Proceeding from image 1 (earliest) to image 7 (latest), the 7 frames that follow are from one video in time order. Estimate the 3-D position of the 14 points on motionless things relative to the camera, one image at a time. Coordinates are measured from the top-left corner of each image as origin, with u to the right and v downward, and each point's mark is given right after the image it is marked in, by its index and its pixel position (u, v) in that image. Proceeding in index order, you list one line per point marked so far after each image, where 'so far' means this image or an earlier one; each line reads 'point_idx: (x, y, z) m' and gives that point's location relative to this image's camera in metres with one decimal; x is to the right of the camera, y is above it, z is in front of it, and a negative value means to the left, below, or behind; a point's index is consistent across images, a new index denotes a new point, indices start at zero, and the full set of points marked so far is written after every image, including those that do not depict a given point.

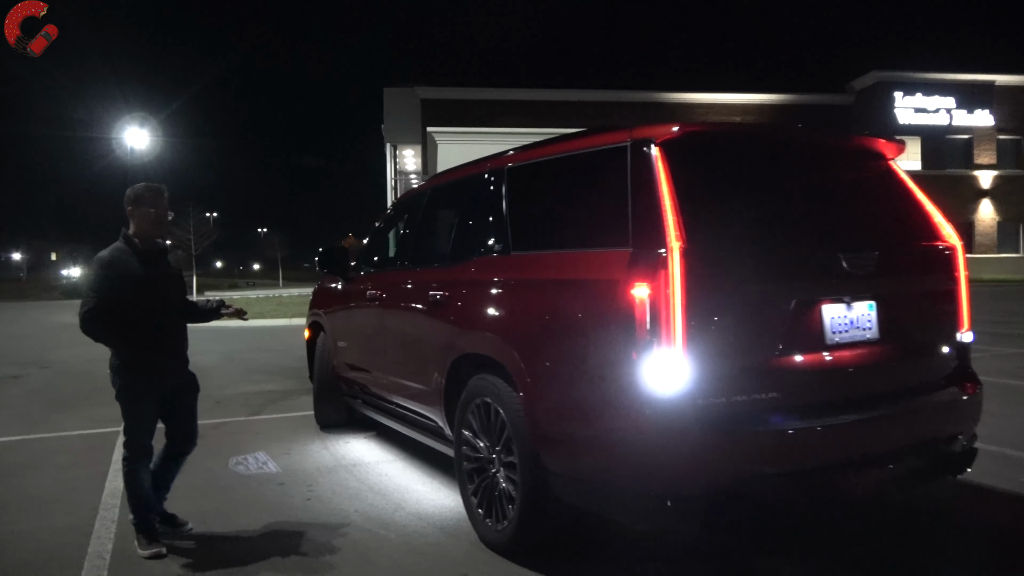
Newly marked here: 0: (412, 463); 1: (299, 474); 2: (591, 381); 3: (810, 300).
0: (-0.8, -1.3, +5.6) m
1: (-1.6, -1.4, +5.5) m
2: (+0.3, -0.4, +3.2) m
3: (+1.3, -0.1, +3.2) m
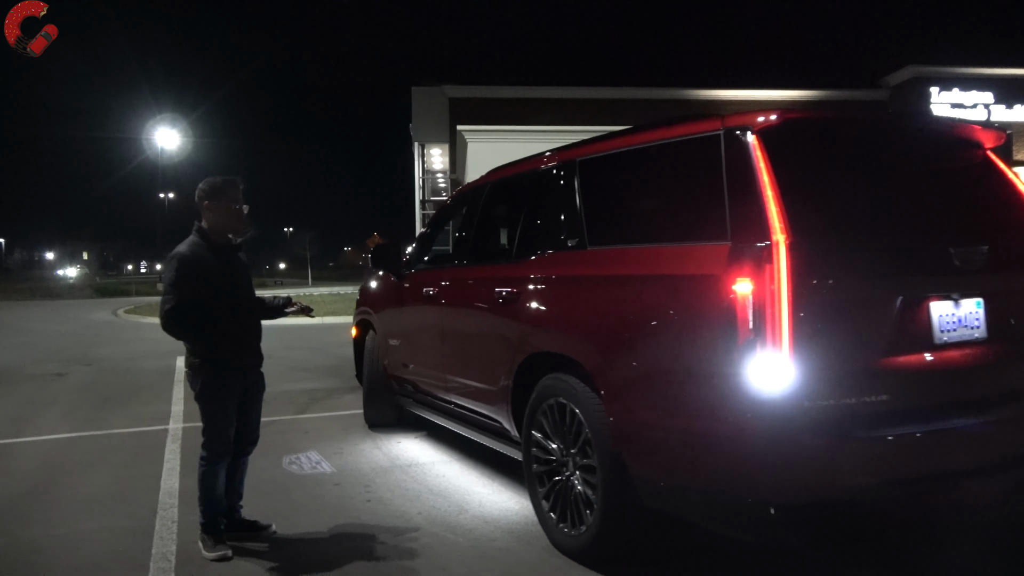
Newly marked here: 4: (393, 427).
0: (-0.3, -1.3, +5.5) m
1: (-1.1, -1.4, +5.4) m
2: (+0.7, -0.4, +3.0) m
3: (+1.7, 0.0, +3.0) m
4: (-1.1, -1.3, +7.0) m
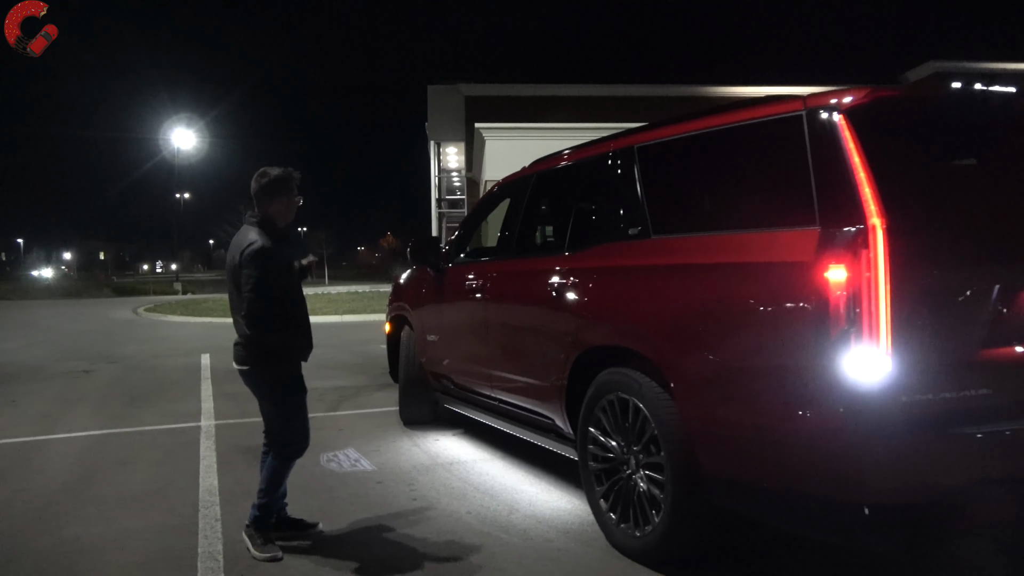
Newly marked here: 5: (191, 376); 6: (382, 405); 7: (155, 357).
0: (0.0, -1.3, +5.3) m
1: (-0.8, -1.3, +5.2) m
2: (+1.0, -0.3, +2.9) m
3: (+1.9, 0.0, +2.8) m
4: (-0.8, -1.3, +6.9) m
5: (-4.7, -1.3, +10.7) m
6: (-1.4, -1.3, +8.1) m
7: (-6.4, -1.2, +13.1) m
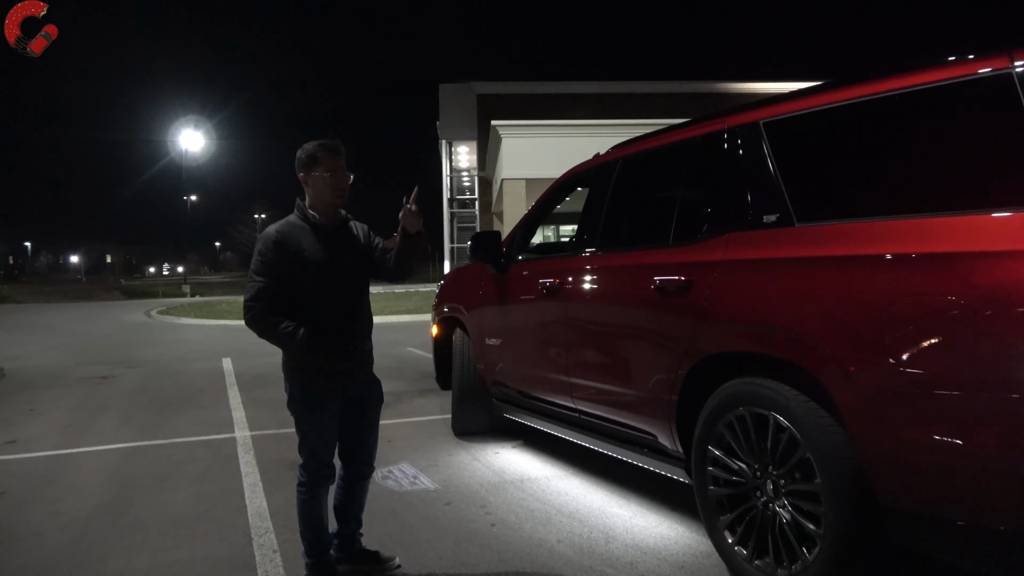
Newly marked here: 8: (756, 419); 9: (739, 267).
0: (+0.5, -1.2, +4.8) m
1: (-0.3, -1.3, +4.7) m
2: (+1.5, -0.3, +2.3) m
3: (+2.4, 0.0, +2.3) m
4: (-0.3, -1.3, +6.4) m
5: (-4.1, -1.3, +10.2) m
6: (-0.9, -1.3, +7.6) m
7: (-5.8, -1.3, +12.6) m
8: (+1.0, -0.6, +3.2) m
9: (+1.0, +0.1, +3.2) m
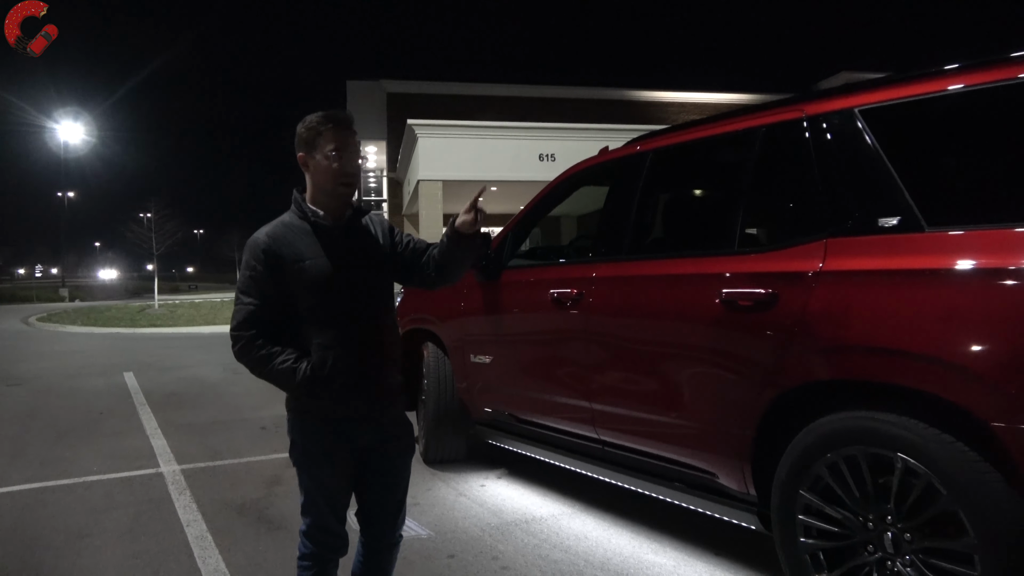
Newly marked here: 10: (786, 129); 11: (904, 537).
0: (+0.6, -1.3, +4.2) m
1: (-0.3, -1.4, +4.0) m
2: (+1.8, -0.4, +1.9) m
3: (+2.8, 0.0, +2.0) m
4: (-0.4, -1.3, +5.6) m
5: (-4.8, -1.4, +9.0) m
6: (-1.2, -1.4, +6.8) m
7: (-6.7, -1.4, +11.1) m
8: (+1.3, -0.6, +2.7) m
9: (+1.2, 0.0, +2.7) m
10: (+1.2, +0.7, +3.2) m
11: (+1.4, -0.9, +2.6) m
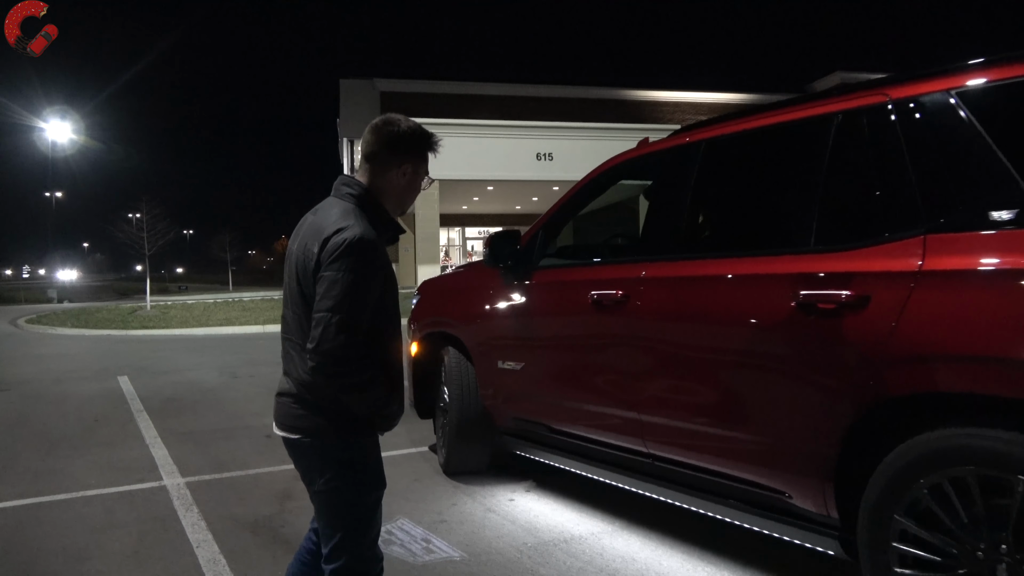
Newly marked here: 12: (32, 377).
0: (+0.8, -1.3, +3.9) m
1: (0.0, -1.4, +3.7) m
2: (+2.1, -0.4, +1.6) m
3: (+3.0, 0.0, +1.7) m
4: (-0.2, -1.4, +5.3) m
5: (-4.6, -1.4, +8.6) m
6: (-1.0, -1.4, +6.4) m
7: (-6.6, -1.4, +10.7) m
8: (+1.5, -0.6, +2.4) m
9: (+1.5, 0.0, +2.4) m
10: (+1.4, +0.7, +2.9) m
11: (+1.6, -0.9, +2.3) m
12: (-7.4, -1.4, +11.4) m
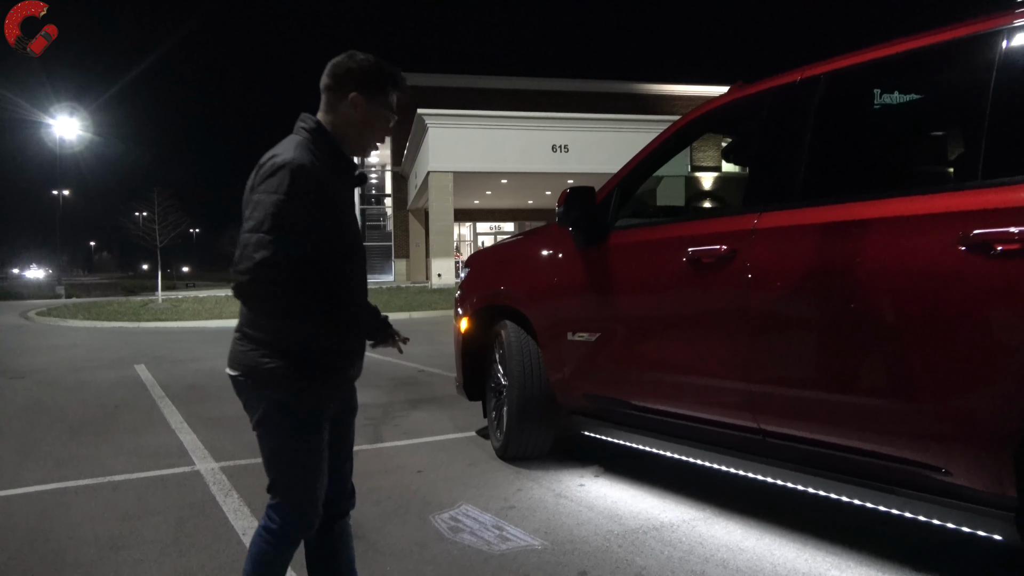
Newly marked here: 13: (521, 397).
0: (+1.2, -1.1, +3.5) m
1: (+0.4, -1.2, +3.3) m
2: (+2.5, -0.2, +1.2) m
3: (+3.4, +0.2, +1.3) m
4: (+0.2, -1.1, +4.9) m
5: (-4.2, -1.2, +8.2) m
6: (-0.6, -1.2, +6.0) m
7: (-6.2, -1.2, +10.4) m
8: (+1.9, -0.4, +1.9) m
9: (+1.8, +0.2, +2.0) m
10: (+1.8, +0.9, +2.5) m
11: (+2.0, -0.7, +1.9) m
12: (-7.0, -1.2, +11.1) m
13: (0.0, -0.7, +4.6) m
